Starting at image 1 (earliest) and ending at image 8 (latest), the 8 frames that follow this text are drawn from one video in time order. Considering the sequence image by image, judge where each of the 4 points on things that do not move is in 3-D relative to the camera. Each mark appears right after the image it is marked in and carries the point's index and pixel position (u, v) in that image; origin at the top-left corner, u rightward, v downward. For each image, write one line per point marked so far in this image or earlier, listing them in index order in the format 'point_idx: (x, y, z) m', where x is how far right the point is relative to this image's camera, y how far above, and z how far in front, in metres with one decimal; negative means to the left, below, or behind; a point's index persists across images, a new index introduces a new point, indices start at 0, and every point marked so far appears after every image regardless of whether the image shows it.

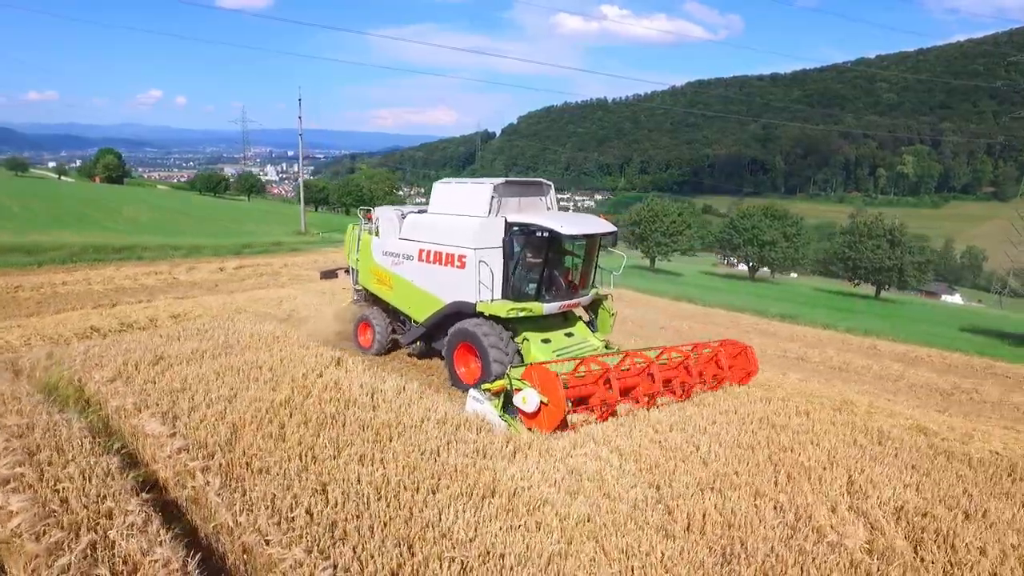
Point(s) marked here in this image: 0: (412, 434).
0: (-0.9, -1.2, +5.4) m
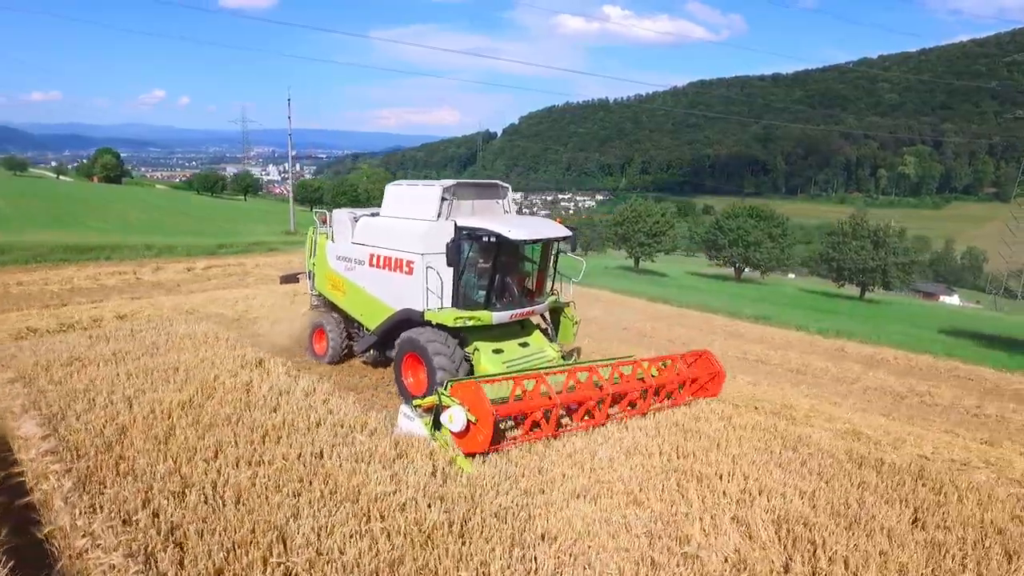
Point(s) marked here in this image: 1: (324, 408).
0: (-1.7, -1.2, +5.4) m
1: (-1.7, -1.1, +6.2) m
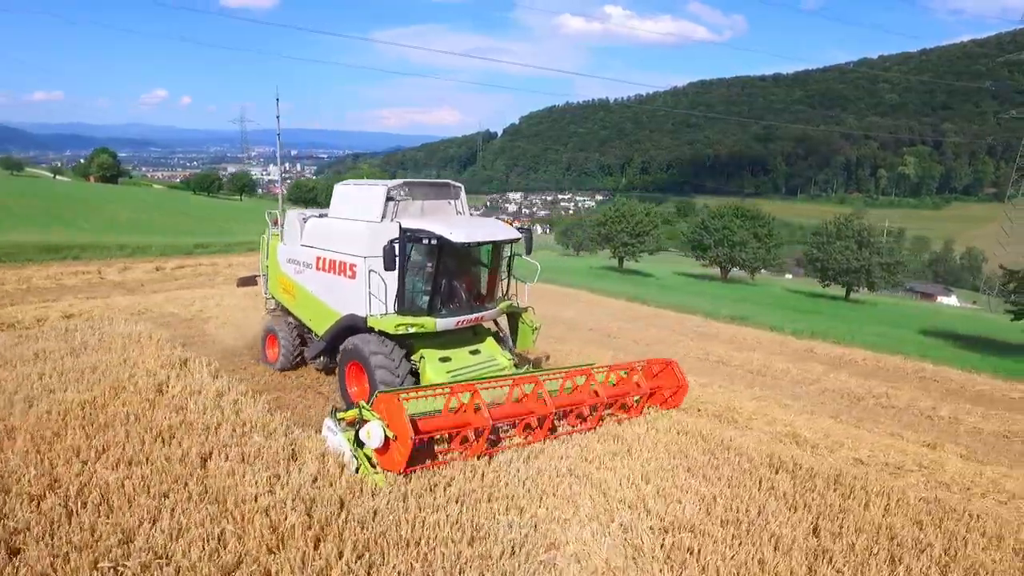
0: (-2.5, -1.2, +5.3) m
1: (-2.6, -1.1, +6.1) m
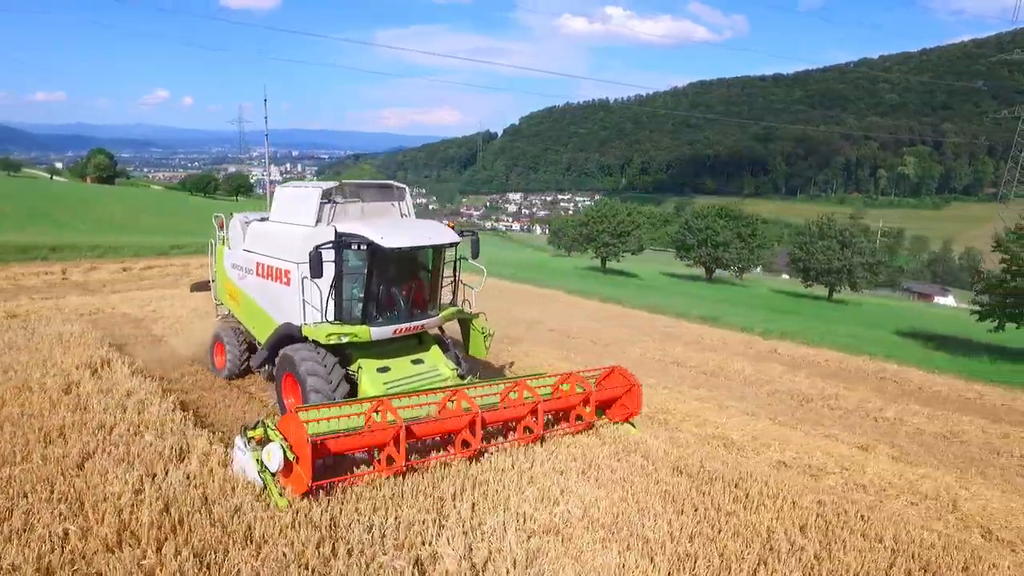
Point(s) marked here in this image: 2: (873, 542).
0: (-3.4, -1.2, +5.3) m
1: (-3.4, -1.1, +6.1) m
2: (+2.7, -1.9, +4.9) m
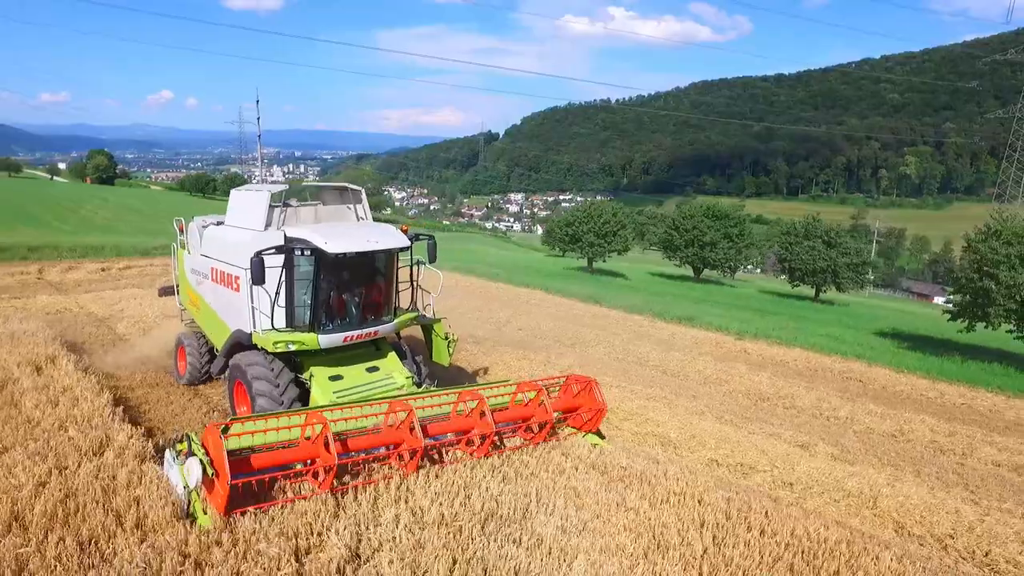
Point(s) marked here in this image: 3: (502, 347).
0: (-4.2, -1.2, +5.4) m
1: (-4.2, -1.1, +6.2) m
2: (+1.9, -1.9, +5.1) m
3: (-0.1, -1.2, +13.3) m
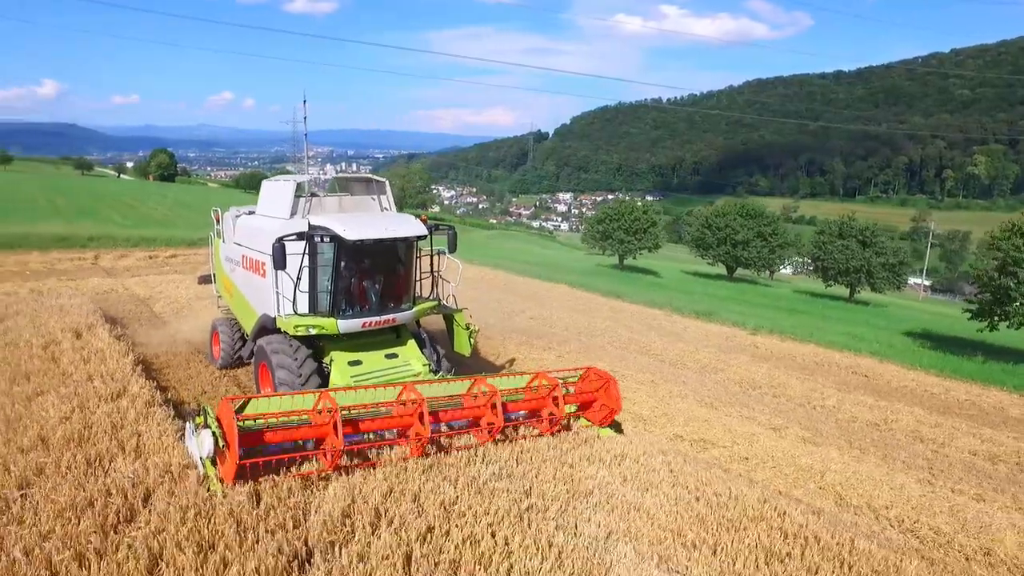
0: (-4.6, -0.9, +6.4) m
1: (-4.5, -0.8, +7.2) m
2: (+1.5, -1.7, +5.6) m
3: (0.0, -1.0, +13.9) m
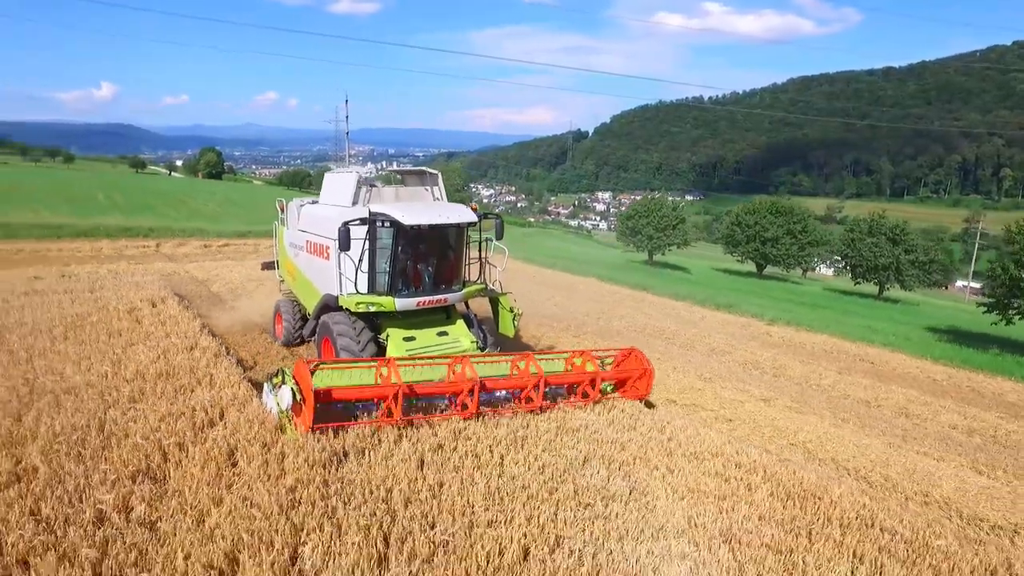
0: (-4.5, -0.6, +7.7) m
1: (-4.4, -0.5, +8.5) m
2: (+1.5, -1.4, +6.6) m
3: (+0.5, -0.7, +15.0) m
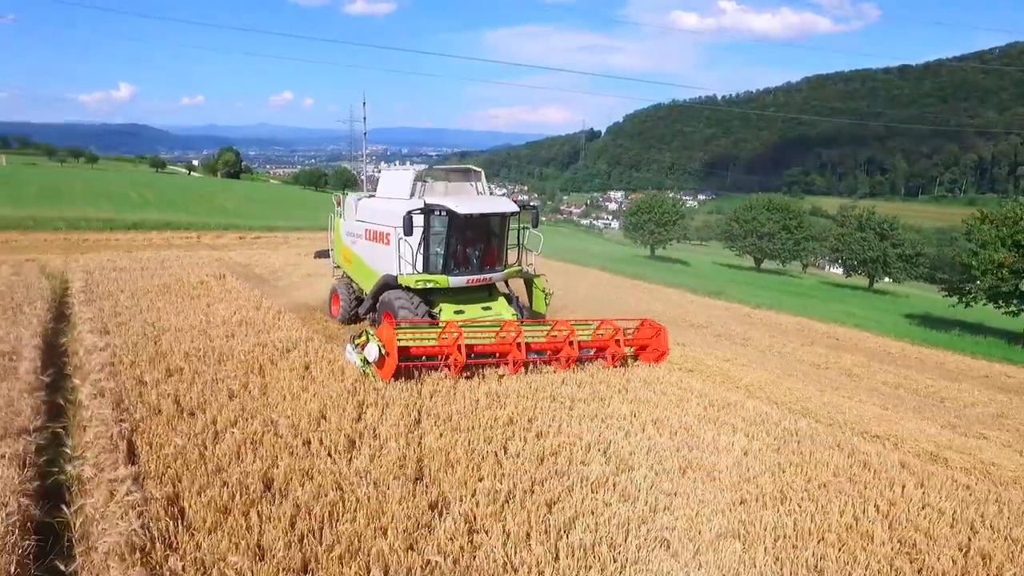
0: (-4.5, -0.2, +9.8) m
1: (-4.4, -0.1, +10.5) m
2: (+1.5, -1.1, +8.5) m
3: (+0.7, -0.3, +16.9) m
